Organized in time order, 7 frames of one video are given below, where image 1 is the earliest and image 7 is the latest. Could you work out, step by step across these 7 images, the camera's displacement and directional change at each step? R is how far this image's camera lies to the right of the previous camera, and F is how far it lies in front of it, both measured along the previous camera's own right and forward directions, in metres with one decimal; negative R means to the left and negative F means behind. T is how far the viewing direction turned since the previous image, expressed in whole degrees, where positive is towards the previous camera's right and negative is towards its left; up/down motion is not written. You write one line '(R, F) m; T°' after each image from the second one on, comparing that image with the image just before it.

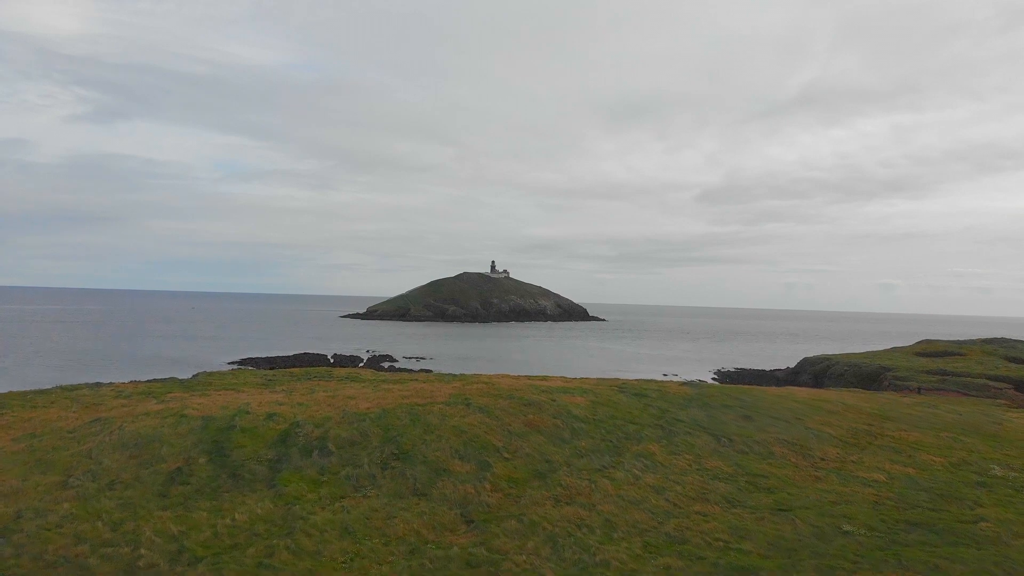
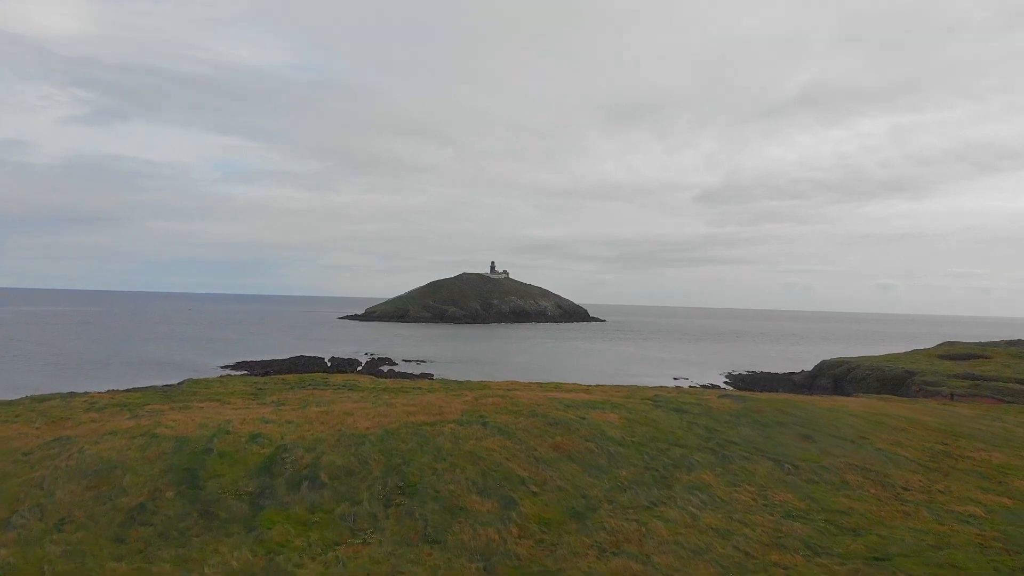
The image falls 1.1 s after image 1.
(-1.1, +3.9) m; 0°
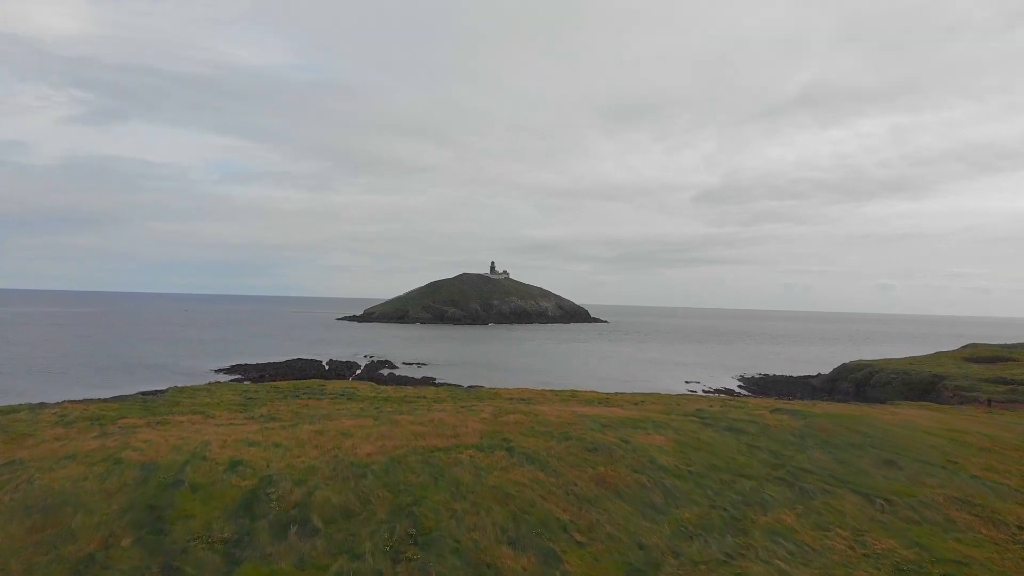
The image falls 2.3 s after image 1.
(-1.2, +3.8) m; 0°
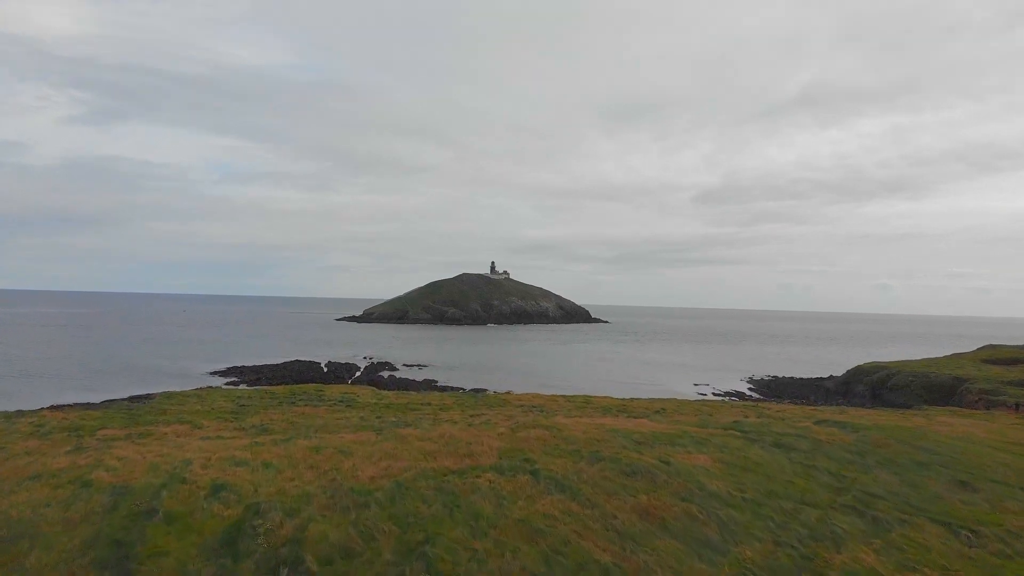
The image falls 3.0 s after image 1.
(-0.8, +2.6) m; 0°
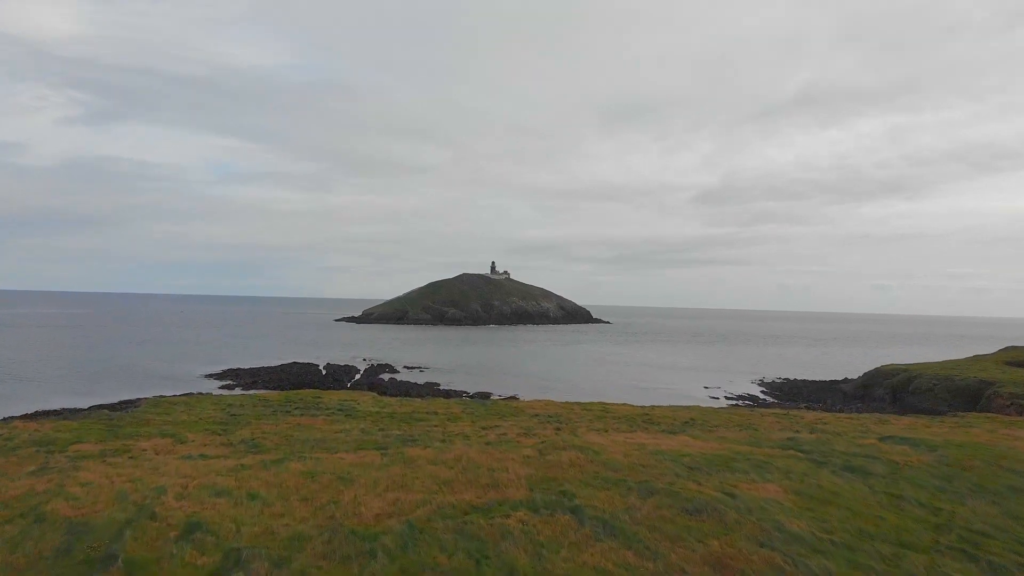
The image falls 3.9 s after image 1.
(-1.0, +3.0) m; 0°
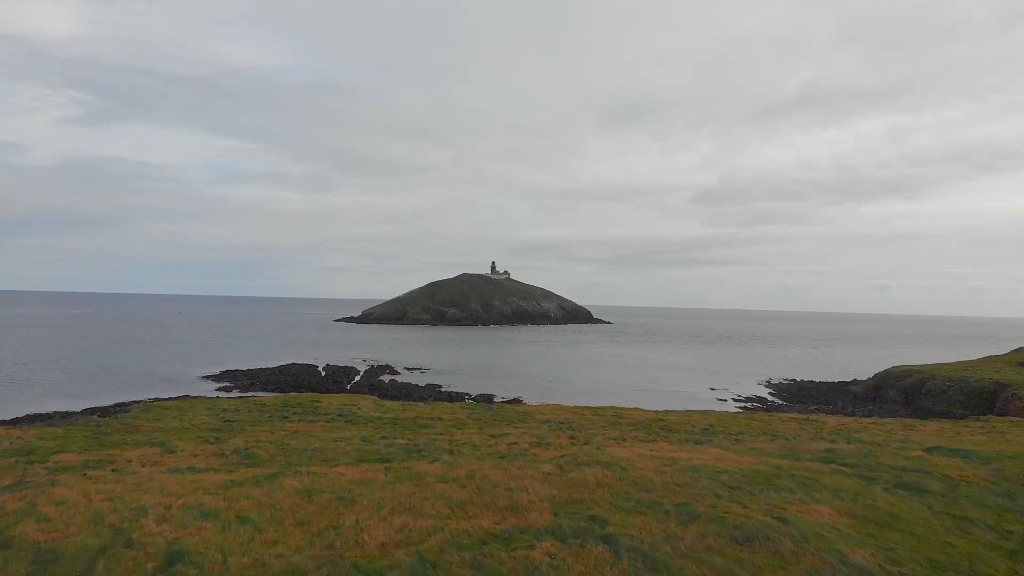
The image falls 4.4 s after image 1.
(-0.6, +1.7) m; 0°
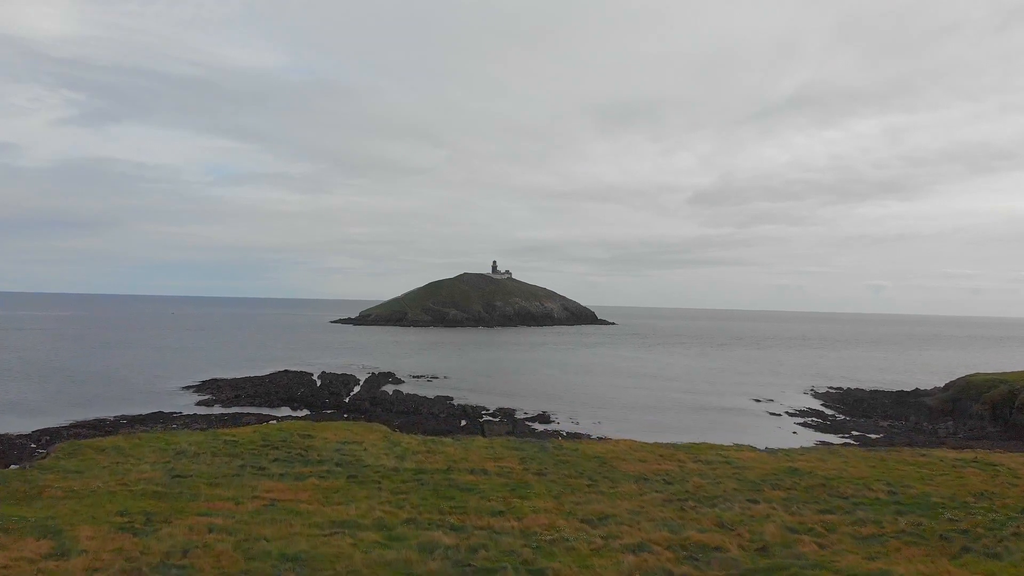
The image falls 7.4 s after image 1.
(-3.5, +10.1) m; 0°
